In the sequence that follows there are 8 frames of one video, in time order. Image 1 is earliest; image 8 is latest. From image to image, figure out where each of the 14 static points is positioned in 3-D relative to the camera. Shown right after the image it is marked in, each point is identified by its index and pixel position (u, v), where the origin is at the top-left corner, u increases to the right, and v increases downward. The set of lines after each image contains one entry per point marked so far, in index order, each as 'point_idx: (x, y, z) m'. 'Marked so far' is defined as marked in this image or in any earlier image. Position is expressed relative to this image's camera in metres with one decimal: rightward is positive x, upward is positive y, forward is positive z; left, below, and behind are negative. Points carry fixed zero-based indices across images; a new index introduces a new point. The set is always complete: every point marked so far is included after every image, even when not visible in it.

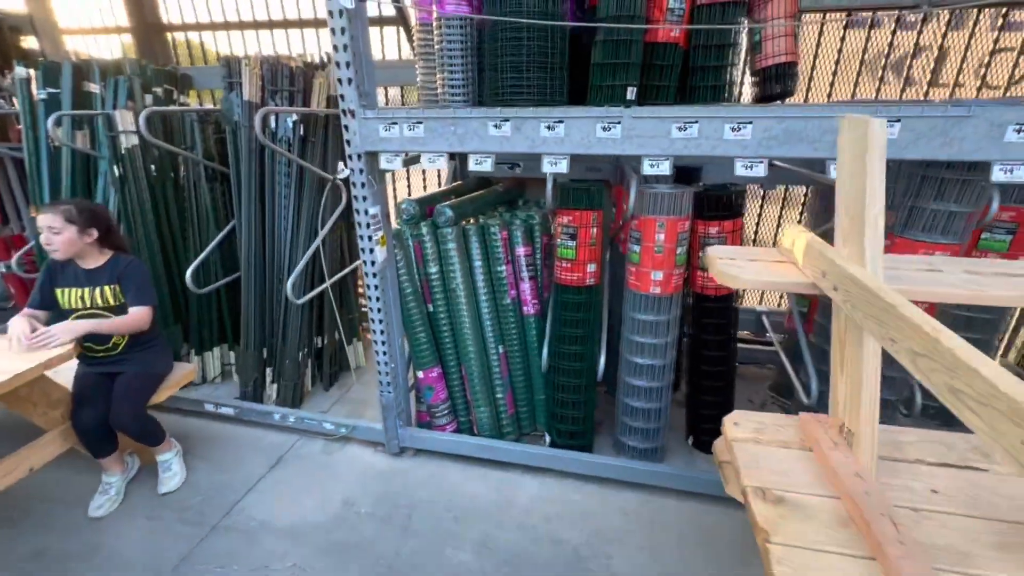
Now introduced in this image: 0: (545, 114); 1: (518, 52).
0: (+0.1, +0.6, +2.0) m
1: (0.0, +1.0, +2.3) m
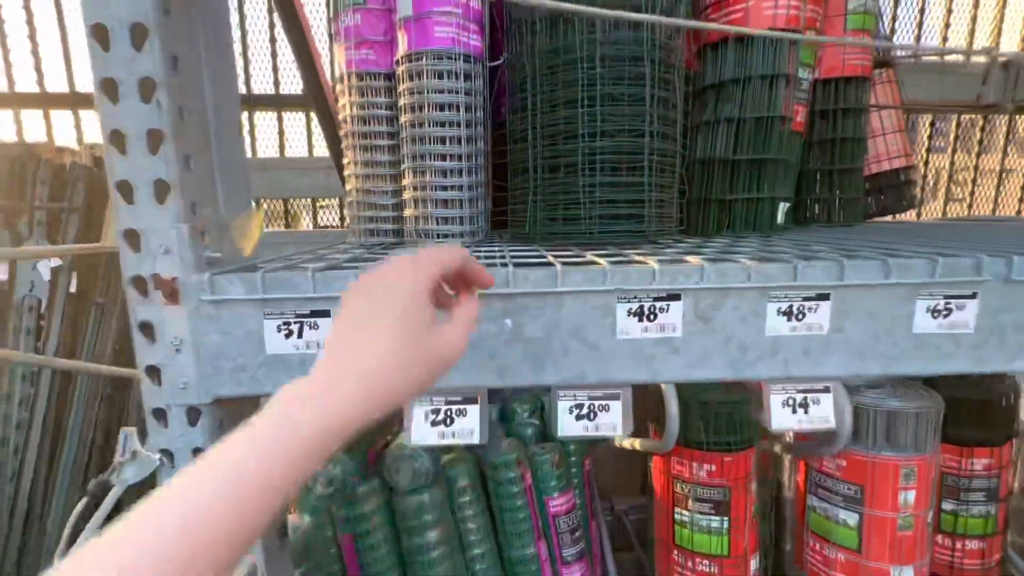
0: (+0.4, 0.0, +0.7) m
1: (+0.2, +0.3, +1.0) m
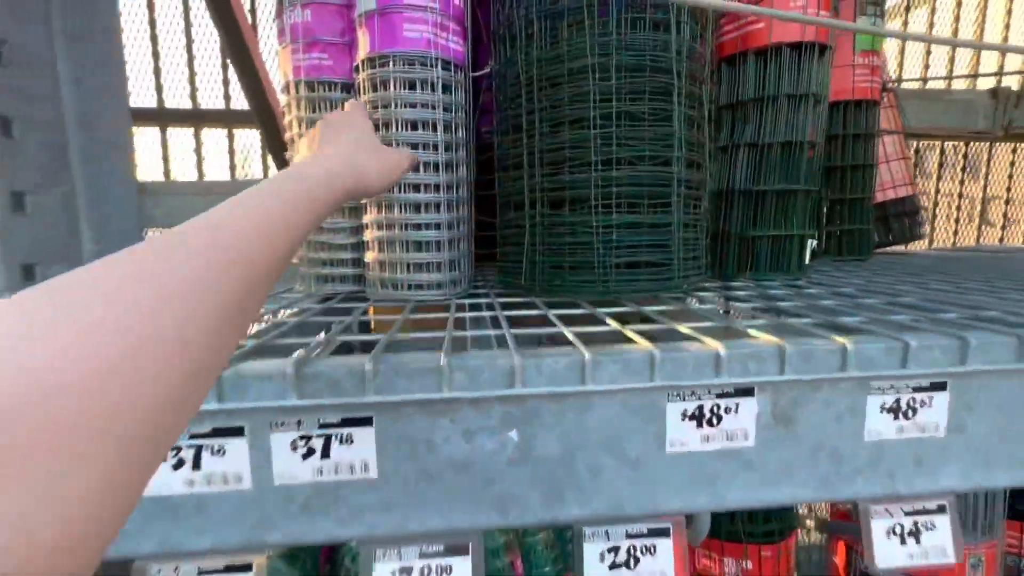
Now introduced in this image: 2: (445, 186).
0: (+0.4, -0.1, +0.5) m
1: (+0.2, +0.2, +0.8) m
2: (-0.1, +0.2, +0.8) m
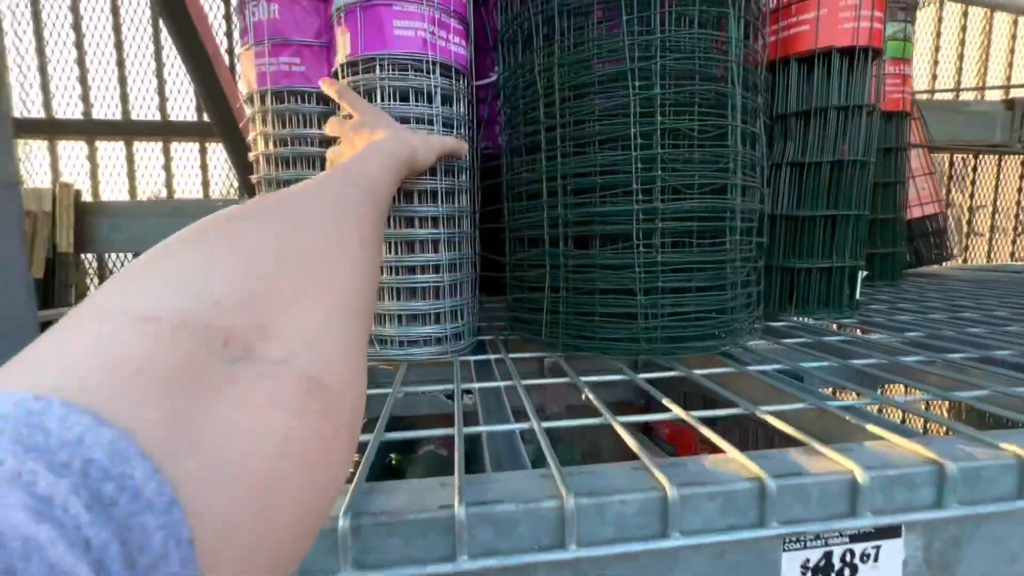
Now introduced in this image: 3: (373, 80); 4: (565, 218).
0: (+0.4, -0.1, +0.4) m
1: (+0.2, +0.1, +0.6) m
2: (-0.1, +0.1, +0.7) m
3: (-0.2, +0.2, +0.6) m
4: (+0.1, +0.1, +0.7) m
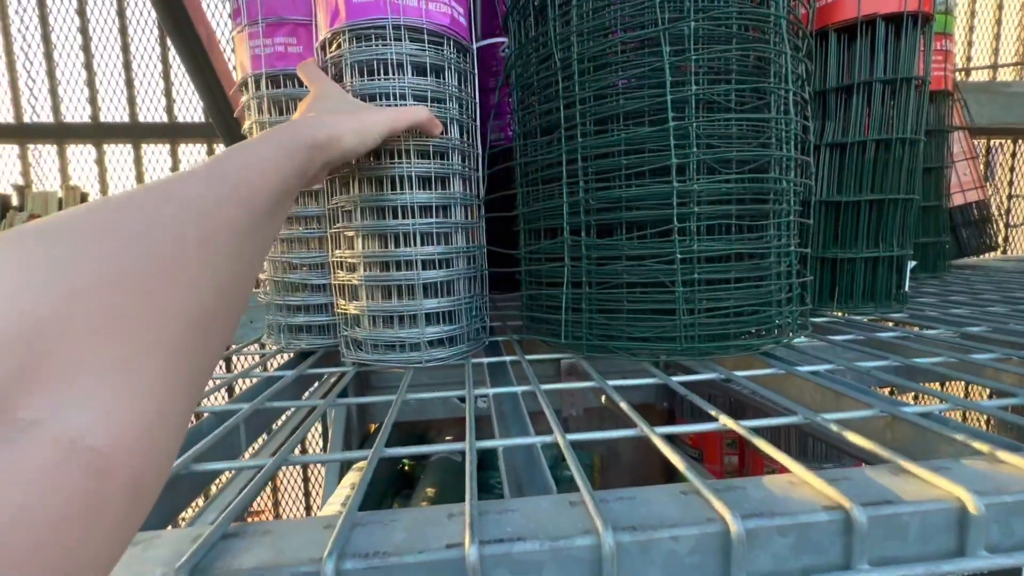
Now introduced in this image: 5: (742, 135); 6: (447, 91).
0: (+0.4, -0.1, +0.3) m
1: (+0.2, +0.1, +0.6) m
2: (-0.1, +0.1, +0.6) m
3: (-0.1, +0.2, +0.6) m
4: (+0.1, +0.1, +0.6) m
5: (+0.2, +0.2, +0.6) m
6: (-0.1, +0.2, +0.6) m
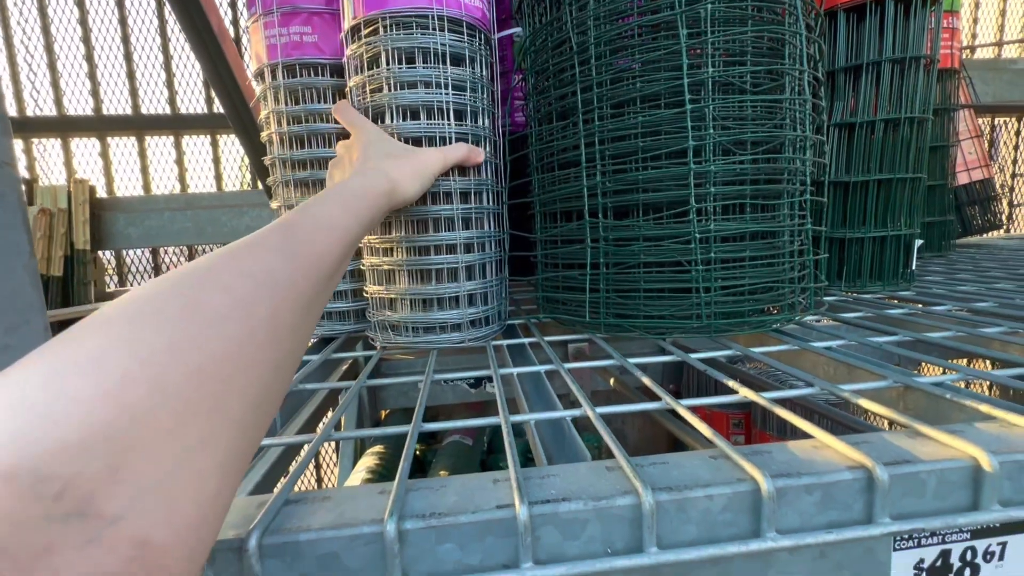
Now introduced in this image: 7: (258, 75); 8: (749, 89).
0: (+0.4, -0.1, +0.3) m
1: (+0.2, +0.1, +0.6) m
2: (-0.1, +0.1, +0.6) m
3: (-0.1, +0.3, +0.6) m
4: (+0.1, +0.1, +0.6) m
5: (+0.3, +0.2, +0.6) m
6: (0.0, +0.2, +0.6) m
7: (-0.3, +0.3, +0.7) m
8: (+0.2, +0.2, +0.6) m
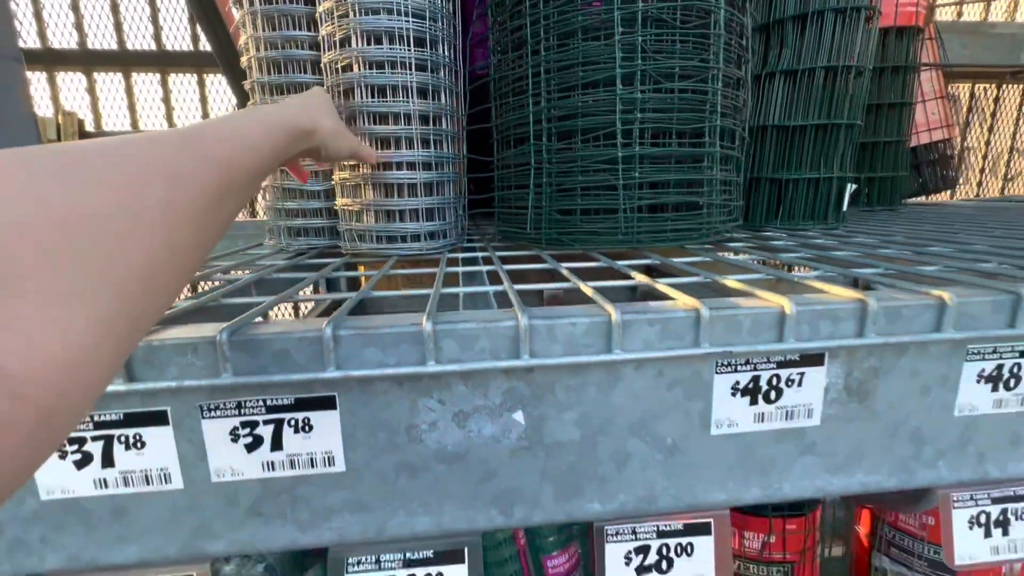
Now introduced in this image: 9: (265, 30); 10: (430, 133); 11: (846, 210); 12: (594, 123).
0: (+0.4, 0.0, +0.4) m
1: (+0.2, +0.2, +0.6) m
2: (-0.1, +0.2, +0.7) m
3: (-0.2, +0.4, +0.7) m
4: (0.0, +0.2, +0.7) m
5: (+0.2, +0.3, +0.6) m
6: (-0.1, +0.4, +0.7) m
7: (-0.4, +0.4, +0.8) m
8: (+0.2, +0.3, +0.6) m
9: (-0.3, +0.4, +0.8) m
10: (-0.1, +0.2, +0.7) m
11: (+0.6, +0.1, +1.0) m
12: (+0.1, +0.2, +0.6) m
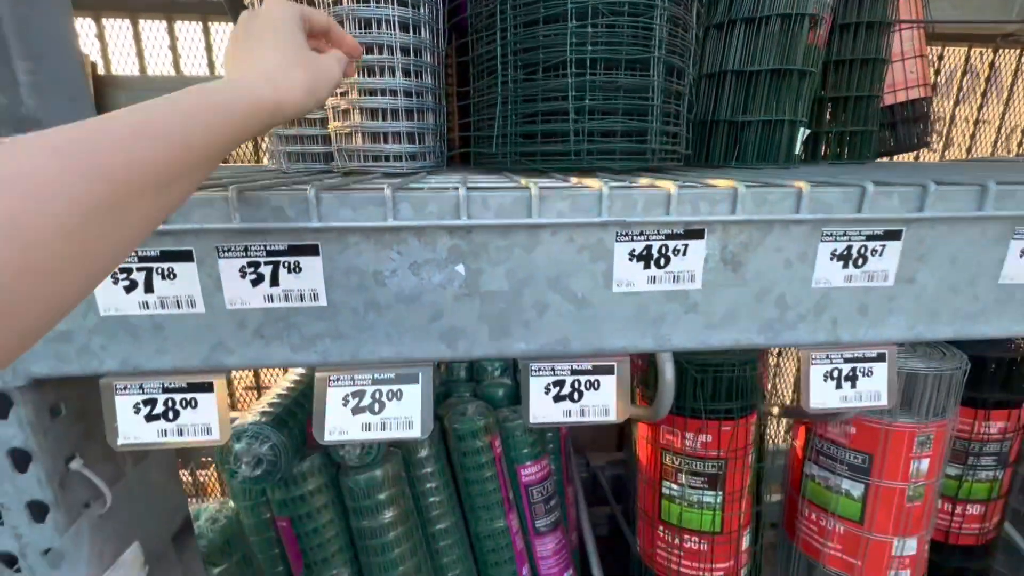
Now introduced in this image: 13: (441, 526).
0: (+0.3, +0.1, +0.5) m
1: (+0.1, +0.4, +0.7) m
2: (-0.2, +0.4, +0.8) m
3: (-0.2, +0.5, +0.7) m
4: (0.0, +0.3, +0.8) m
5: (+0.2, +0.4, +0.7) m
6: (-0.1, +0.5, +0.8) m
7: (-0.4, +0.5, +0.9) m
8: (+0.2, +0.4, +0.7) m
9: (-0.4, +0.5, +0.9) m
10: (-0.1, +0.3, +0.8) m
11: (+0.6, +0.3, +1.1) m
12: (+0.1, +0.3, +0.7) m
13: (-0.2, -0.5, +1.2) m
